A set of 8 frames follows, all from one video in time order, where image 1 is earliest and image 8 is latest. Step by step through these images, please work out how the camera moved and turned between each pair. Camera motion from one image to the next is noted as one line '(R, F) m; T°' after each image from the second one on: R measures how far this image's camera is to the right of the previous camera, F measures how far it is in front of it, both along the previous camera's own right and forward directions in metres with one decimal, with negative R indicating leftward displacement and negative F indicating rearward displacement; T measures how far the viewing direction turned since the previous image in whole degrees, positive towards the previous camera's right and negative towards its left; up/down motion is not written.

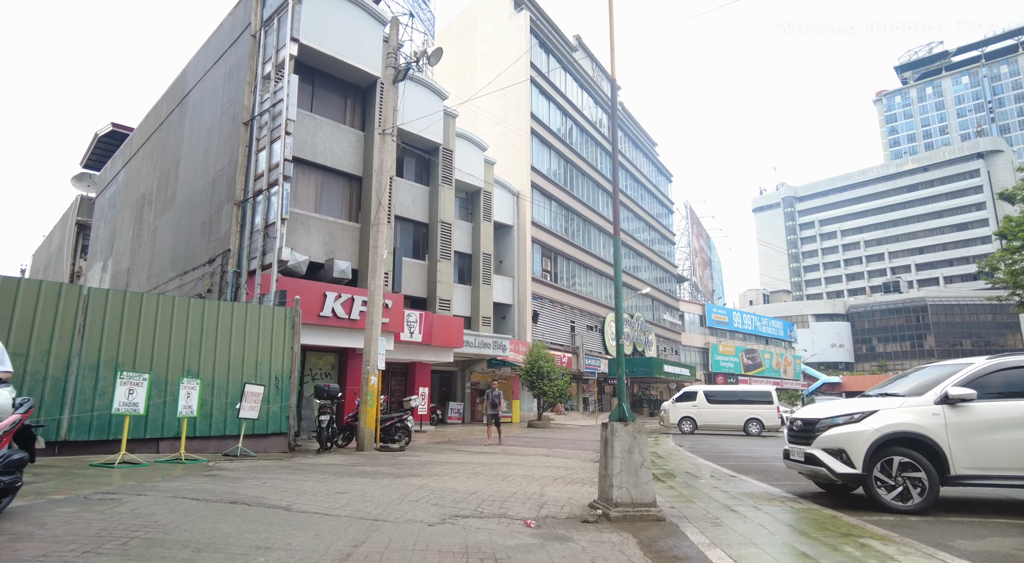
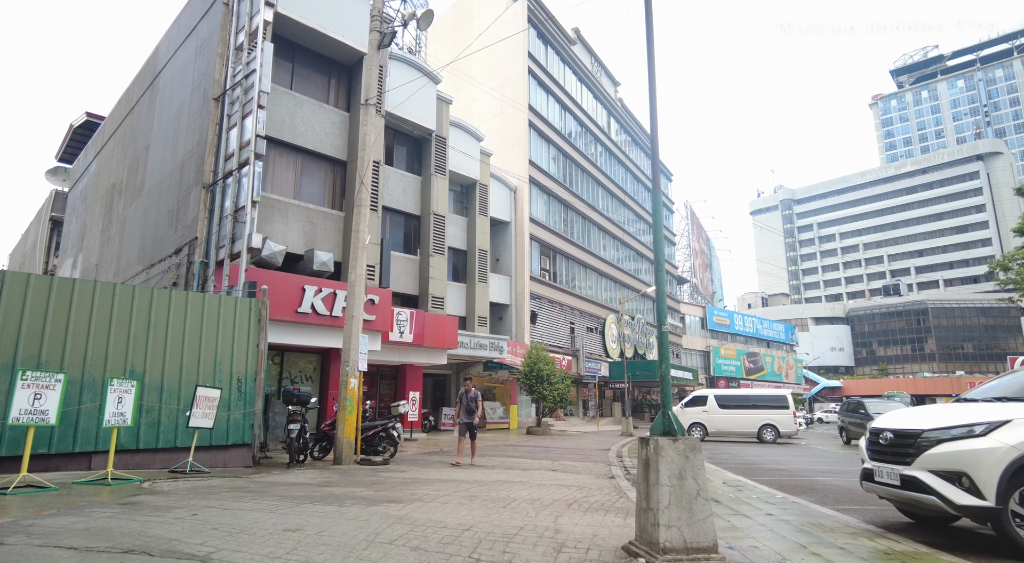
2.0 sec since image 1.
(-0.1, +1.7) m; 0°
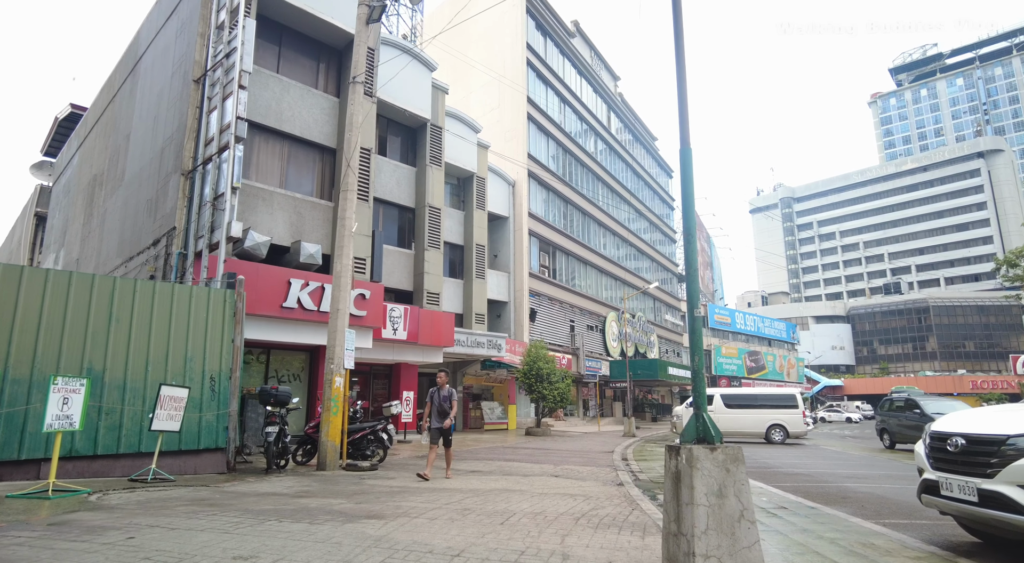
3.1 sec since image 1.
(0.0, +0.9) m; 0°
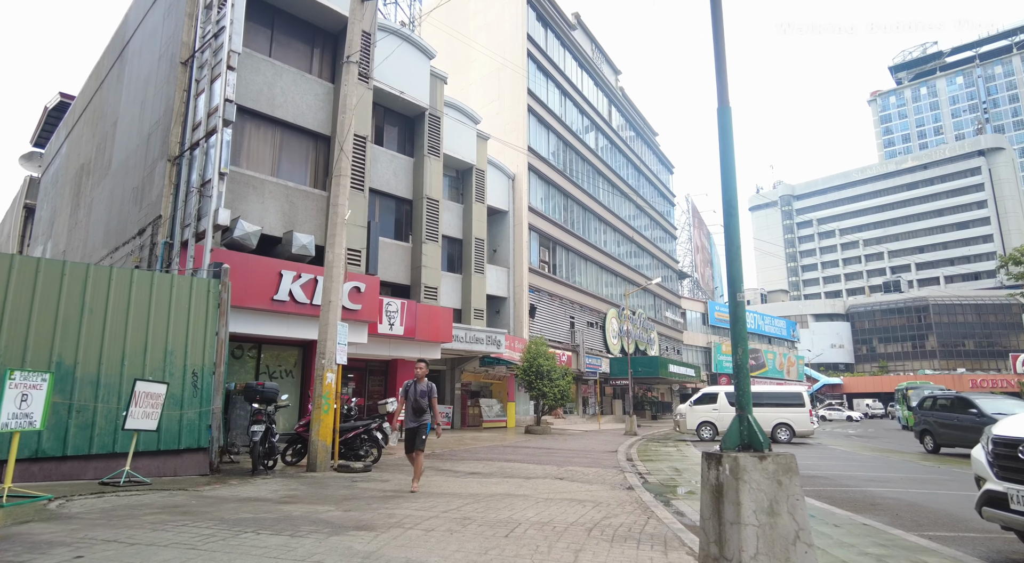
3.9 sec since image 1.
(-0.1, +0.6) m; 0°
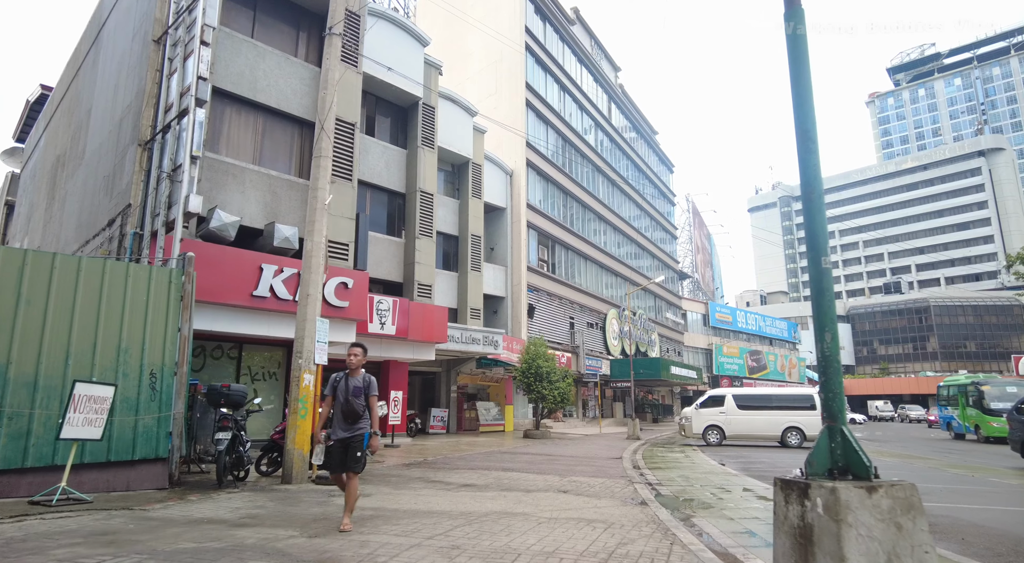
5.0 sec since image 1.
(0.0, +1.0) m; 0°
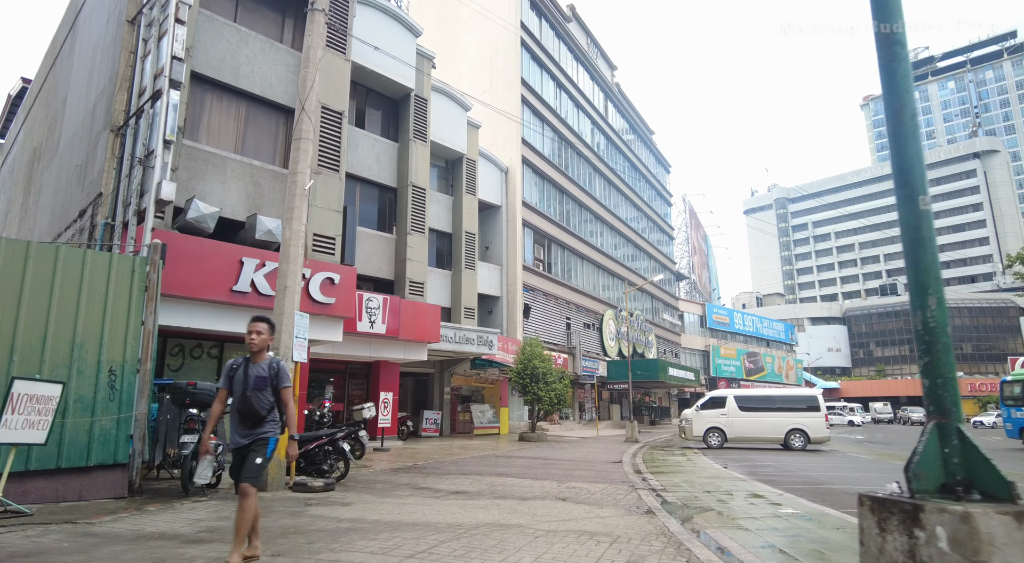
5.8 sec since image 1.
(0.0, +0.7) m; 0°
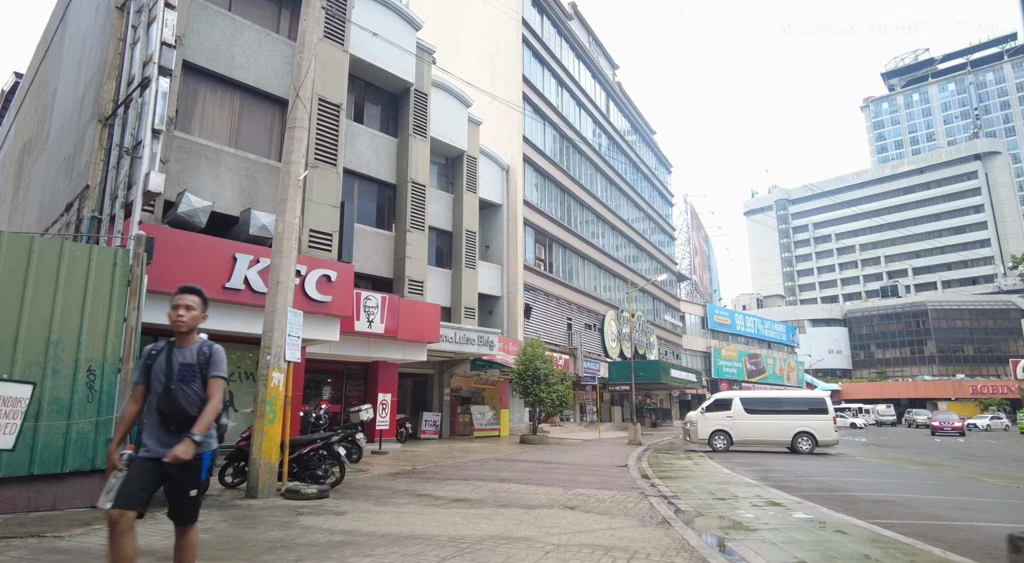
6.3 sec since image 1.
(-0.1, +0.5) m; 0°
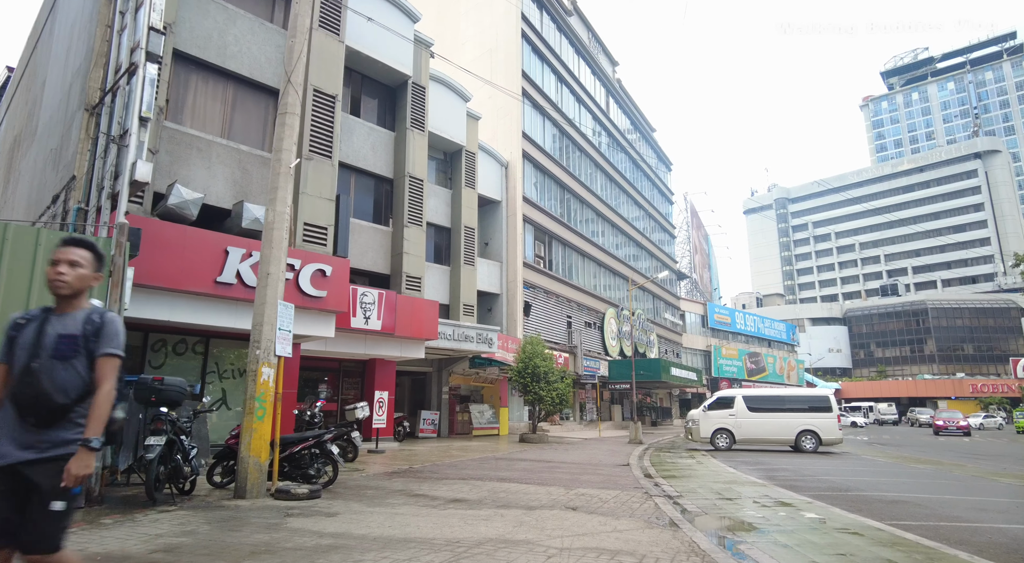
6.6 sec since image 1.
(0.0, +0.3) m; 0°
